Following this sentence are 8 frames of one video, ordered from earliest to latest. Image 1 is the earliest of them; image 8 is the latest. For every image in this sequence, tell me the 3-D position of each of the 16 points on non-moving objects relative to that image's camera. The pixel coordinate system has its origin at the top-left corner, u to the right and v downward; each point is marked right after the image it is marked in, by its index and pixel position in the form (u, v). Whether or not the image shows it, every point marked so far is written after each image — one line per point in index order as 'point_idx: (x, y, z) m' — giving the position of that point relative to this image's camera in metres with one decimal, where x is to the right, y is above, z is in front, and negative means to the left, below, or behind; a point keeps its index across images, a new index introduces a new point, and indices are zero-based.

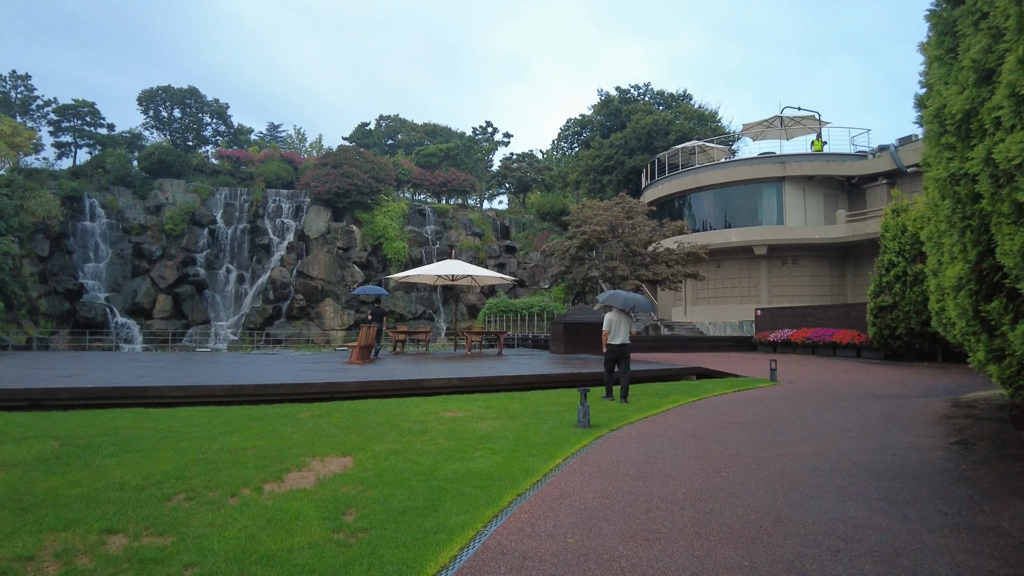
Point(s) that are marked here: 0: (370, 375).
0: (-2.1, -1.3, +9.6) m
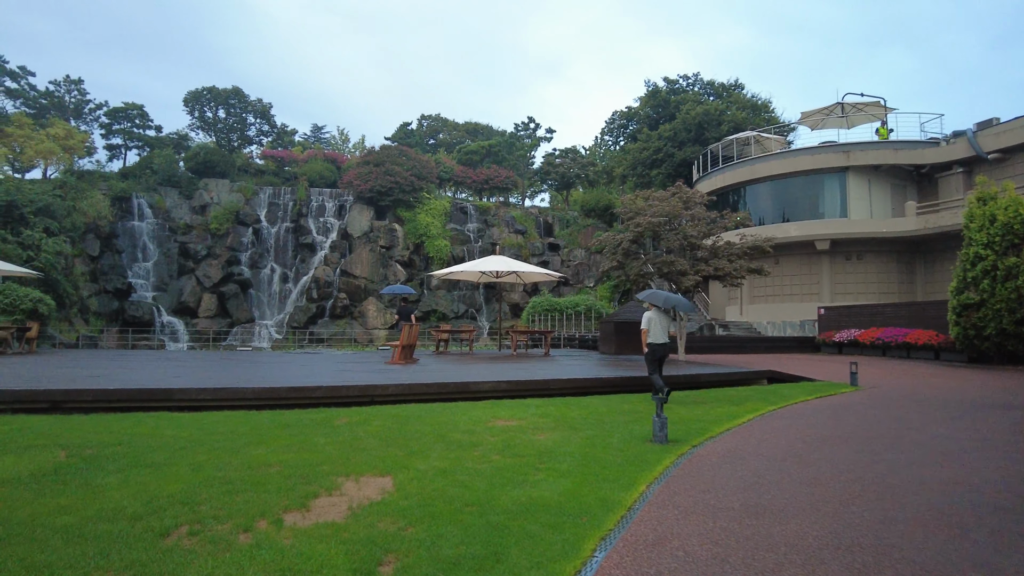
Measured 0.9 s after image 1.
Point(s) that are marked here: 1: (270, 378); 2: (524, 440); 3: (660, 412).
0: (-1.3, -1.2, +8.9) m
1: (-2.8, -1.1, +7.8) m
2: (+0.1, -1.2, +5.1) m
3: (+1.1, -0.9, +5.0) m
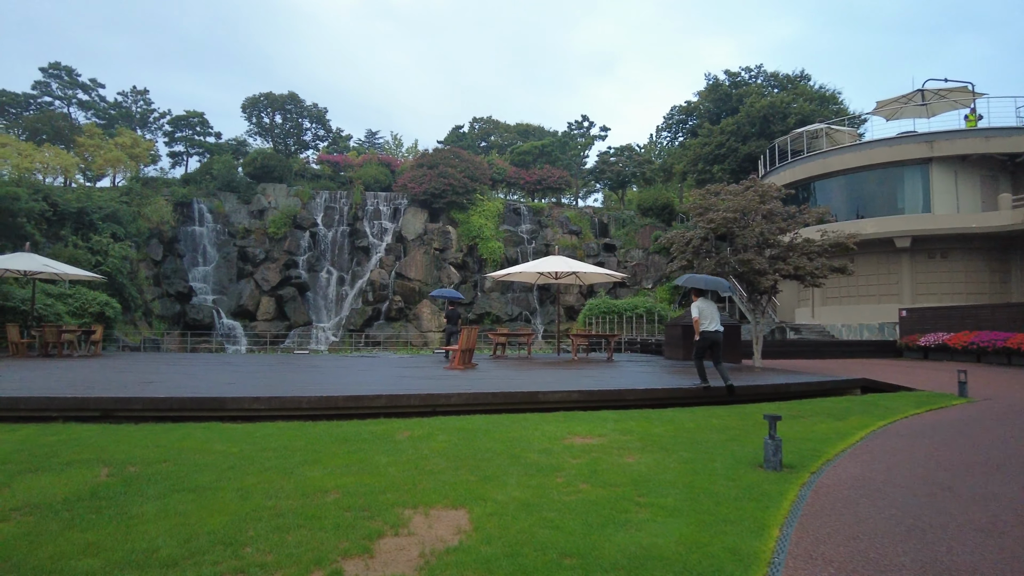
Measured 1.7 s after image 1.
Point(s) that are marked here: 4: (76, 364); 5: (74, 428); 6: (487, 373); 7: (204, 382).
0: (-0.5, -1.2, +8.4) m
1: (-2.1, -1.1, +7.3) m
2: (+0.7, -1.2, +4.4) m
3: (+1.7, -0.9, +4.3) m
4: (-7.8, -1.4, +11.7) m
5: (-3.8, -1.2, +5.6) m
6: (-0.4, -1.4, +10.8) m
7: (-3.6, -1.1, +7.6) m
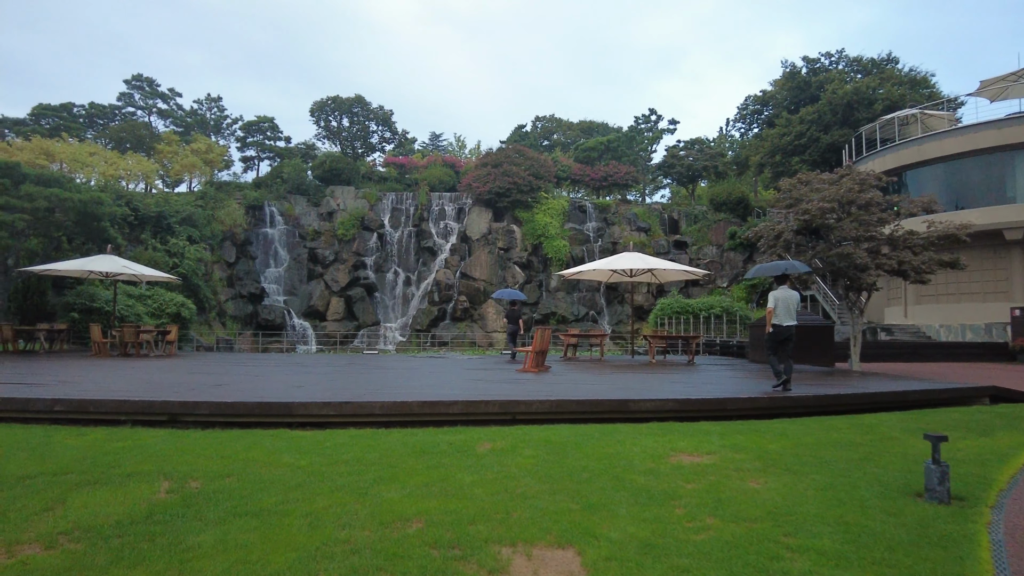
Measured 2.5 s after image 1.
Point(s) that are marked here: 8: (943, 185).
0: (+0.5, -1.2, +7.8) m
1: (-1.2, -1.1, +6.9) m
2: (+1.3, -1.2, +3.7) m
3: (+2.3, -0.9, +3.5) m
4: (-6.5, -1.4, +11.8) m
5: (-3.0, -1.2, +5.4) m
6: (+0.8, -1.4, +10.2) m
7: (-2.6, -1.1, +7.3) m
8: (+13.0, +3.1, +19.8) m
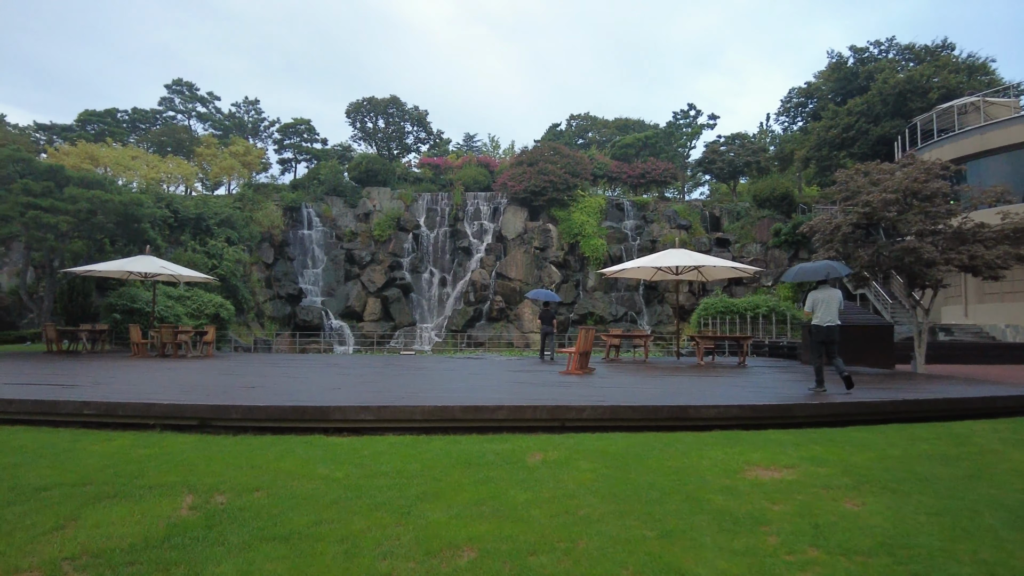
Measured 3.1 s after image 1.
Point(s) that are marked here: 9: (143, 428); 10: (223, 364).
0: (+1.0, -1.2, +7.3) m
1: (-0.7, -1.0, +6.5) m
2: (+1.6, -1.1, +3.2) m
3: (+2.6, -0.9, +2.9) m
4: (-5.7, -1.4, +11.7) m
5: (-2.7, -1.2, +5.1) m
6: (+1.4, -1.3, +9.7) m
7: (-2.2, -1.0, +6.9) m
8: (+14.1, +3.2, +18.7) m
9: (-3.1, -1.2, +5.5) m
10: (-5.2, -1.4, +11.7) m
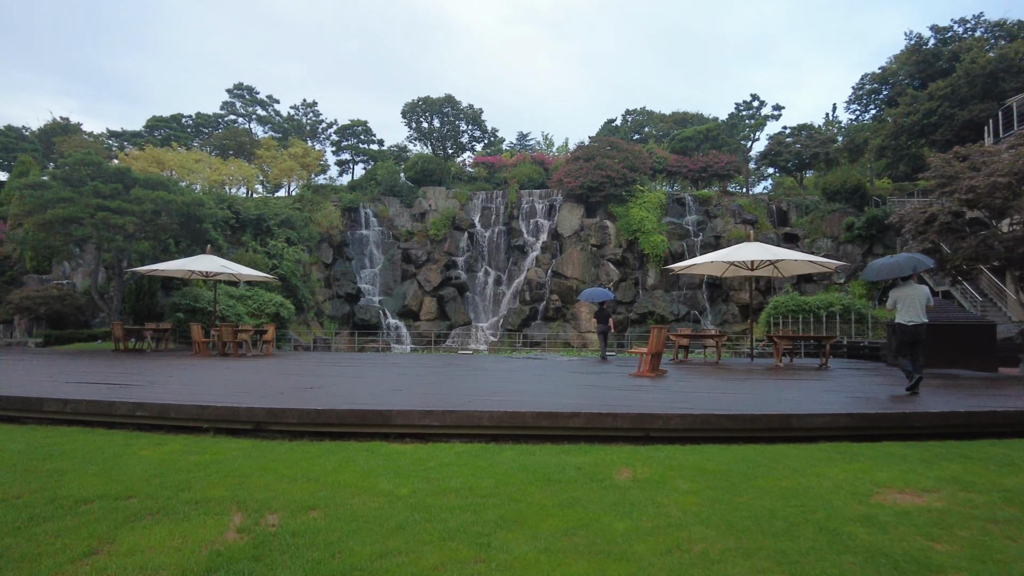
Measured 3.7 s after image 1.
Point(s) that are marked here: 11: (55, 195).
0: (+1.7, -1.1, +6.7) m
1: (0.0, -1.0, +6.0) m
2: (+2.0, -1.1, +2.6) m
3: (+2.9, -0.8, +2.2) m
4: (-4.6, -1.3, +11.6) m
5: (-2.1, -1.1, +4.7) m
6: (+2.3, -1.3, +9.0) m
7: (-1.5, -1.0, +6.6) m
8: (+15.7, +3.3, +17.0) m
9: (-2.5, -1.1, +5.2) m
10: (-4.1, -1.3, +11.5) m
11: (-11.9, +2.4, +17.2) m
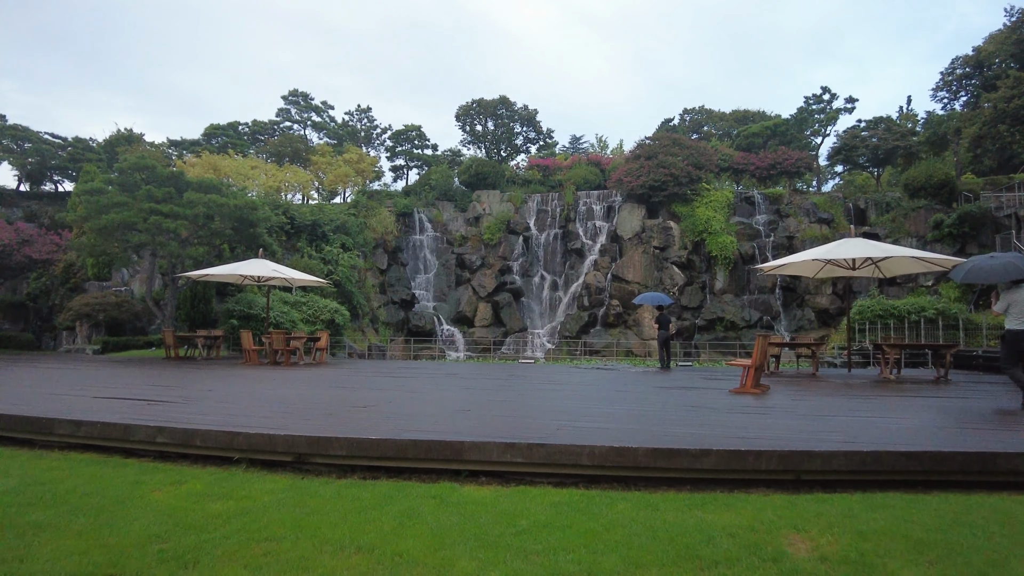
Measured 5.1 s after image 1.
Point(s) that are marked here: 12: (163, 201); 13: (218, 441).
0: (+2.5, -1.1, +5.4) m
1: (+0.7, -1.0, +4.9) m
2: (+2.4, -1.0, +1.3) m
3: (+3.3, -0.7, +0.8) m
4: (-3.5, -1.4, +10.8) m
5: (-1.5, -1.1, +3.8) m
6: (+3.3, -1.3, +7.7) m
7: (-0.7, -1.0, +5.5) m
8: (+17.2, +3.3, +14.6) m
9: (-1.9, -1.1, +4.3) m
10: (-2.9, -1.4, +10.7) m
11: (-10.4, +2.3, +16.9) m
12: (-9.4, +2.3, +17.7) m
13: (-1.9, -1.0, +4.2) m
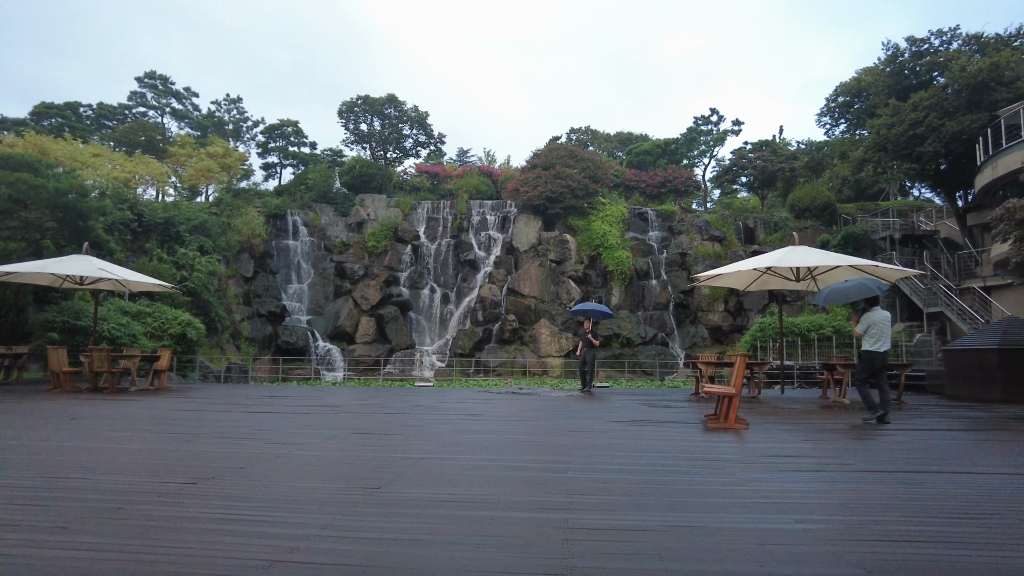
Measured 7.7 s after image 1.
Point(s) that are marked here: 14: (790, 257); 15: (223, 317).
0: (+2.1, -1.1, +3.7) m
1: (+0.4, -0.9, +2.9) m
2: (+2.8, -0.9, -0.3) m
3: (+3.8, -0.7, -0.6) m
4: (-4.7, -1.4, +7.9) m
5: (-1.5, -1.0, +1.4) m
6: (+2.5, -1.4, +6.1) m
7: (-1.0, -1.0, +3.3) m
8: (+15.0, +2.8, +15.6) m
9: (-1.9, -1.0, +1.8) m
10: (-4.1, -1.4, +8.0) m
11: (-12.5, +2.2, +12.9) m
12: (-11.7, +2.3, +13.8) m
13: (-1.9, -0.9, +1.8) m
14: (+4.2, +0.5, +10.0) m
15: (-8.7, -0.9, +19.8) m
